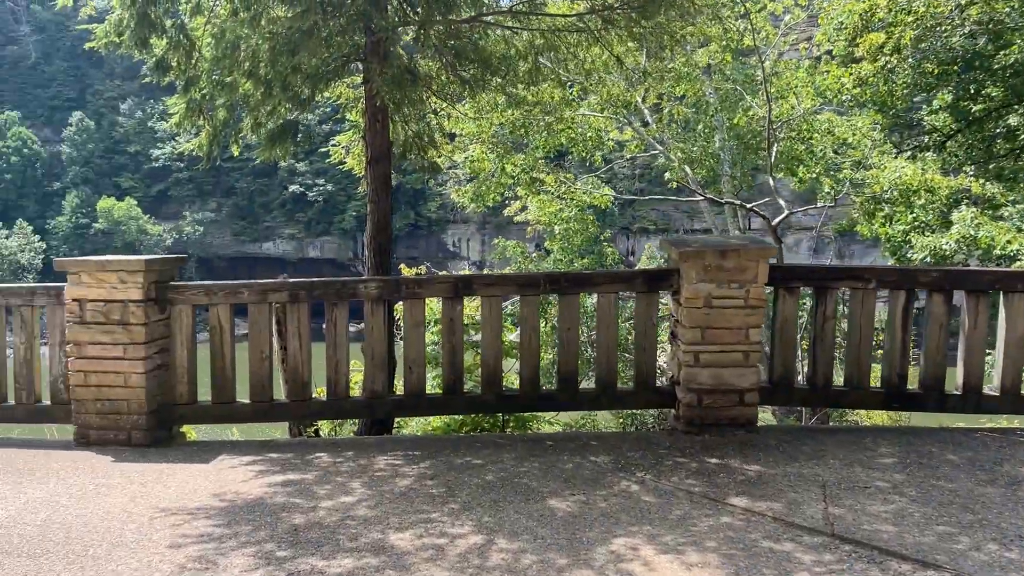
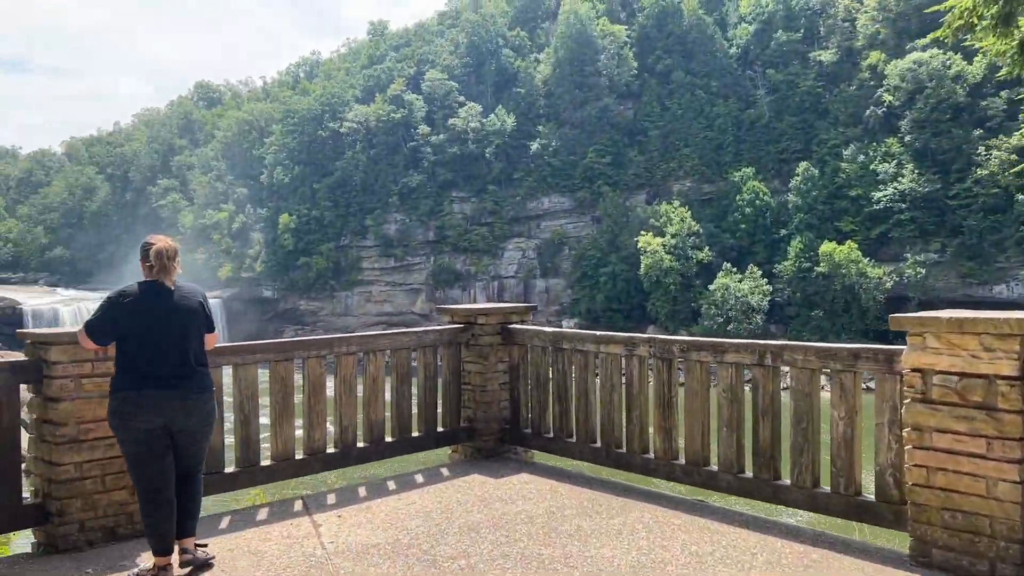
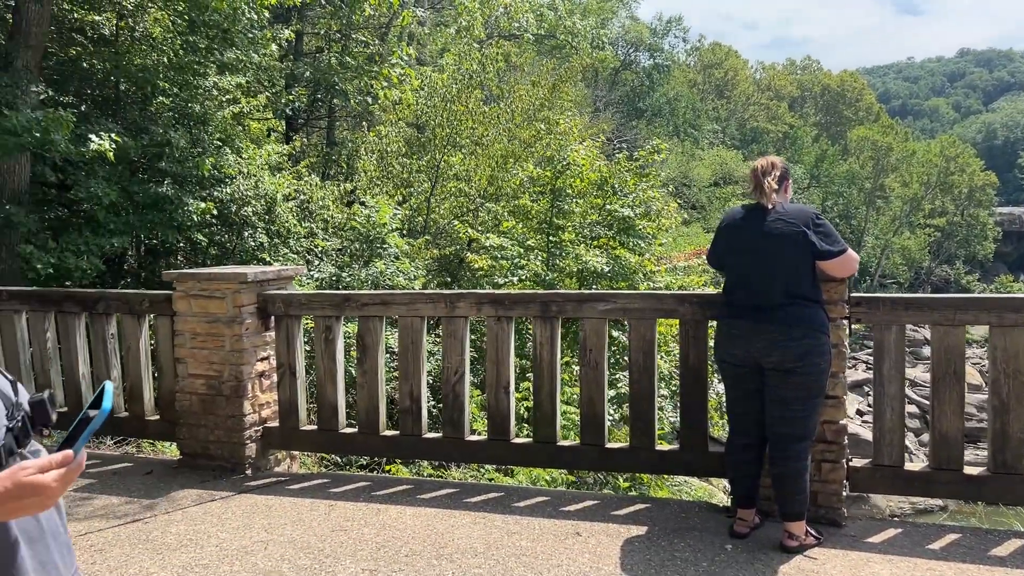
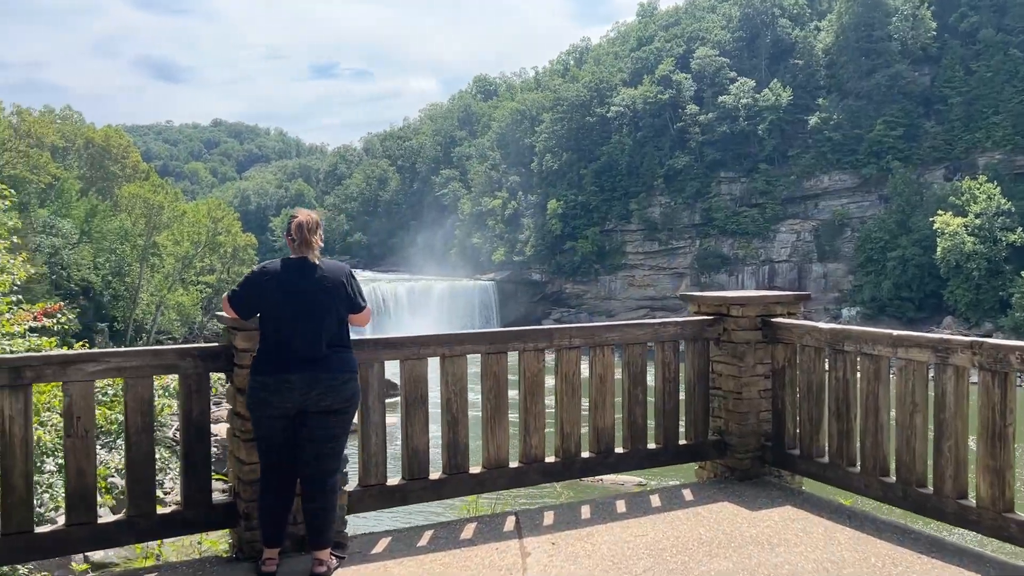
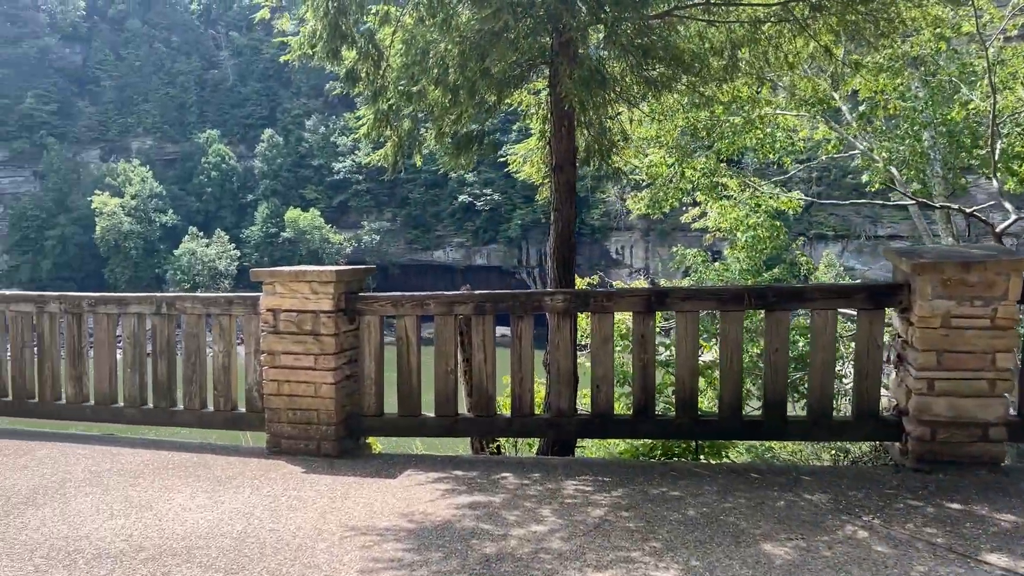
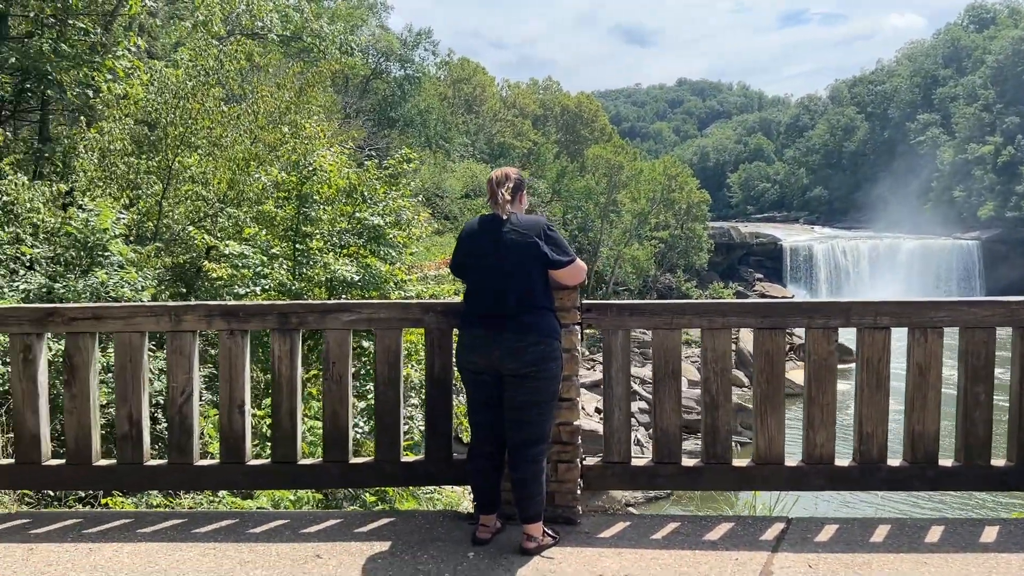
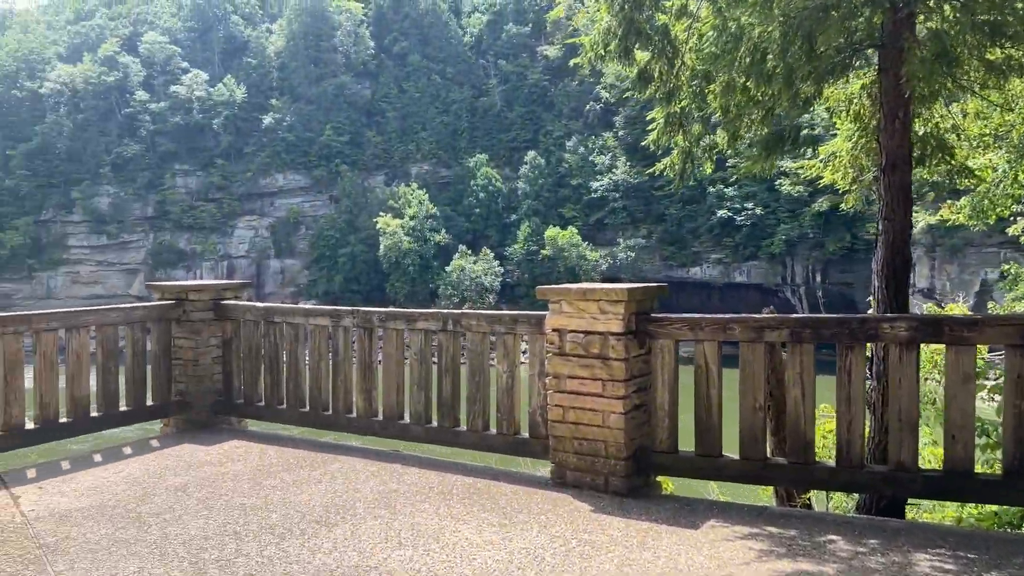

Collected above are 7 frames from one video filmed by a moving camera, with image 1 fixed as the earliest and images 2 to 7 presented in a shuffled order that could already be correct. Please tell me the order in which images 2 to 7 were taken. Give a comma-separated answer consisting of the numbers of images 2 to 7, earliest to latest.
5, 7, 2, 4, 6, 3
